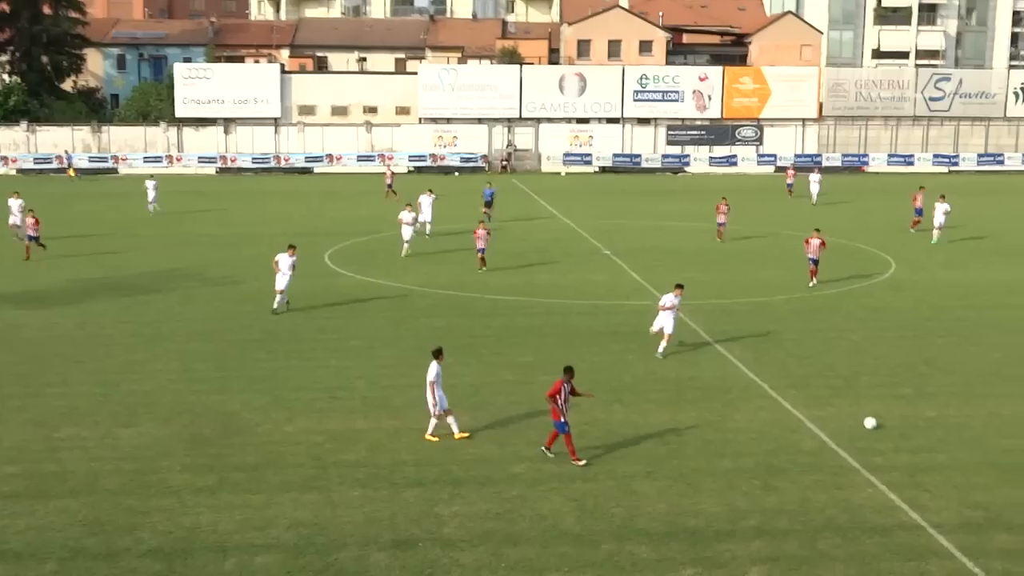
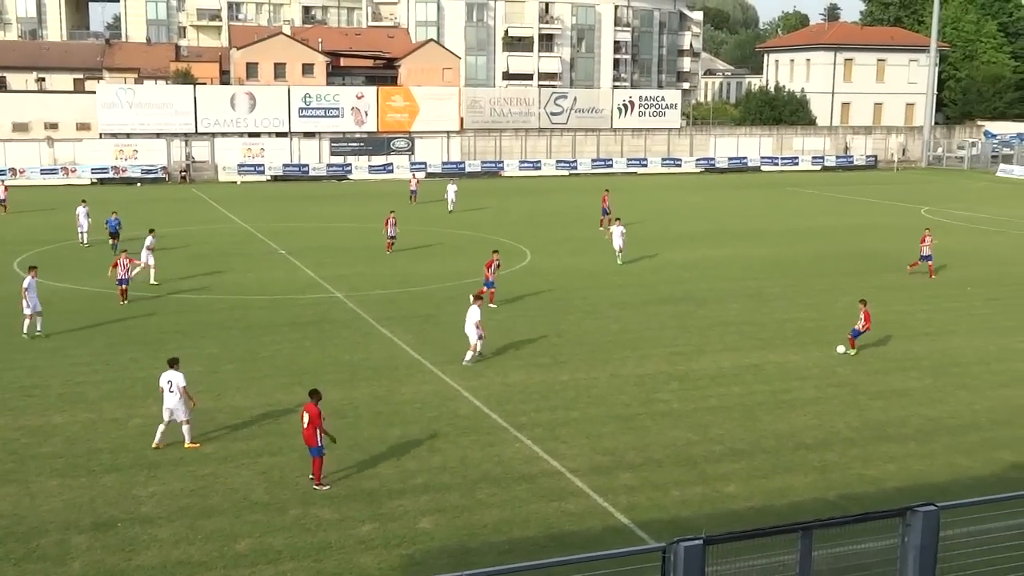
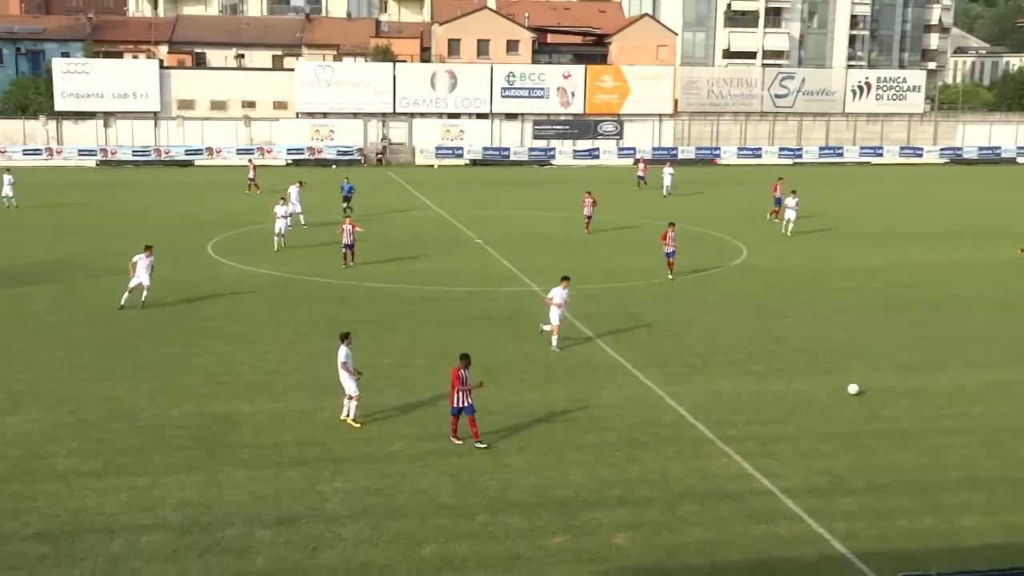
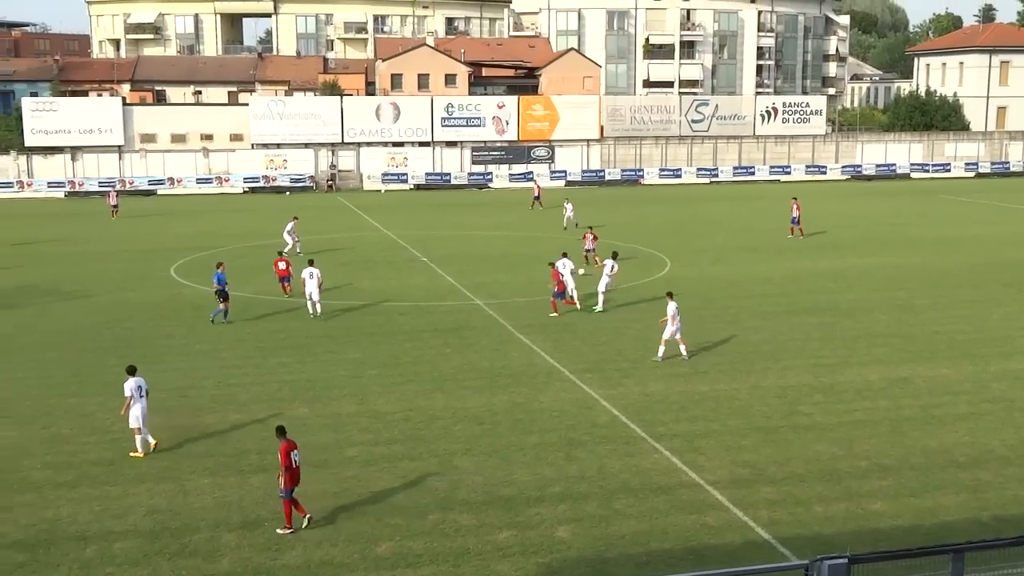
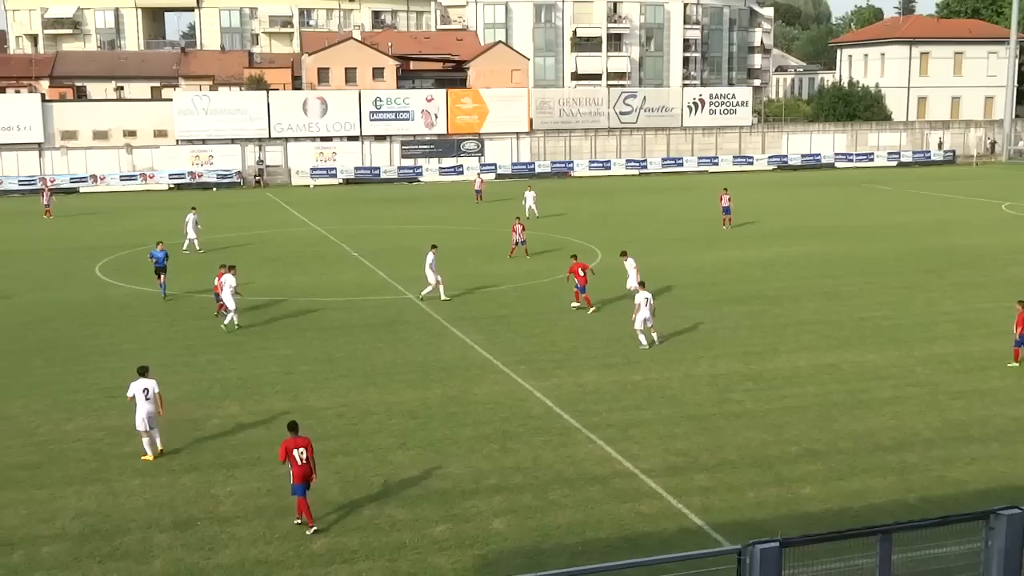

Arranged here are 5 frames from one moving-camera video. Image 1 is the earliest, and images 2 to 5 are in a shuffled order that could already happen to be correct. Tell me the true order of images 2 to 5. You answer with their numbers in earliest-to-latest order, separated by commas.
3, 2, 5, 4
